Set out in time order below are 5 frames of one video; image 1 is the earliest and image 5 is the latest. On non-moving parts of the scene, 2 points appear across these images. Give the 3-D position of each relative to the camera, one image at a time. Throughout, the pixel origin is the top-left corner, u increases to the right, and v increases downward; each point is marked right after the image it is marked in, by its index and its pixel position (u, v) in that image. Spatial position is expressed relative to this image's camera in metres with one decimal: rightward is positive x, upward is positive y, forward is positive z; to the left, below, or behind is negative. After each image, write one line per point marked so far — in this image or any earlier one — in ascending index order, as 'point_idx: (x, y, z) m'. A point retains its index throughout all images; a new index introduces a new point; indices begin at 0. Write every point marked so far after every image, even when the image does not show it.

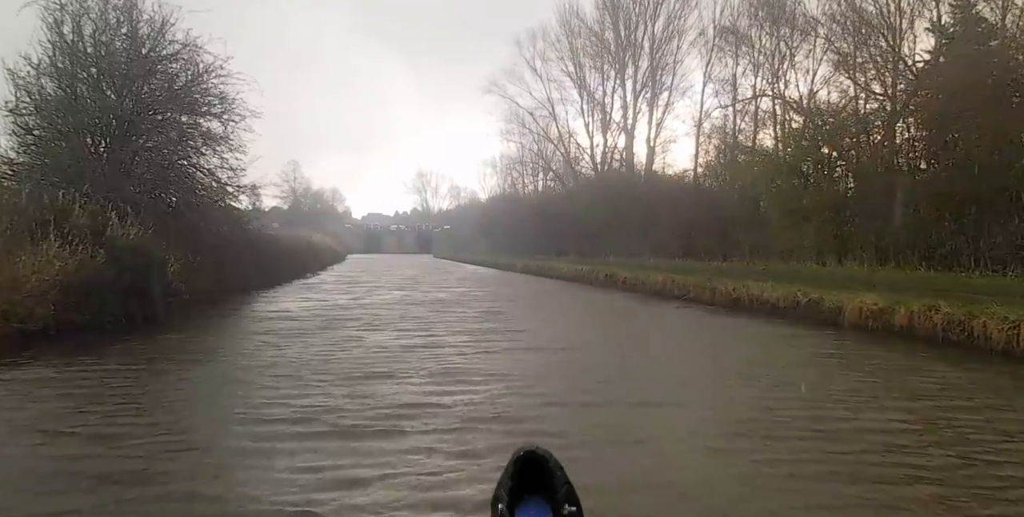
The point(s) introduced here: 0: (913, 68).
0: (+9.8, +4.8, +17.4) m
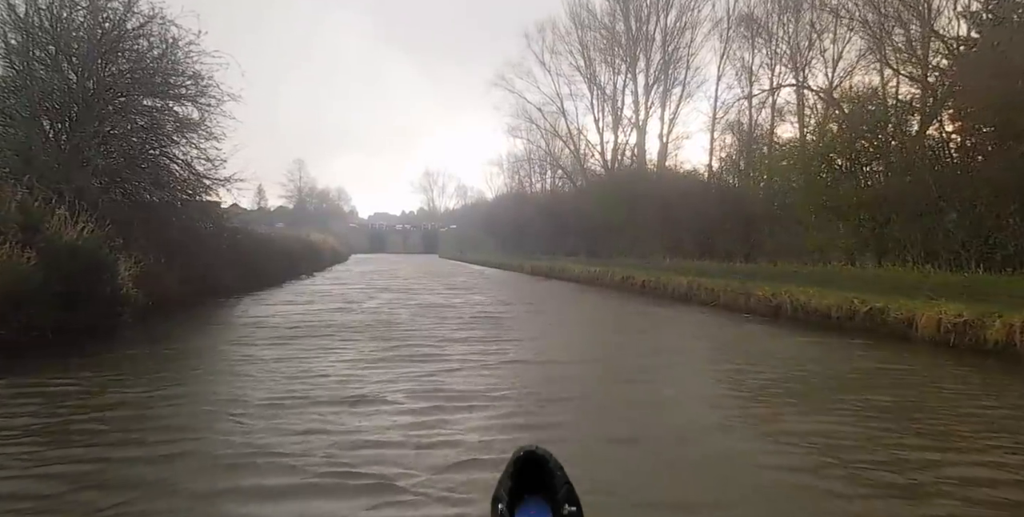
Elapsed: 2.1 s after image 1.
0: (+10.0, +4.8, +16.3) m
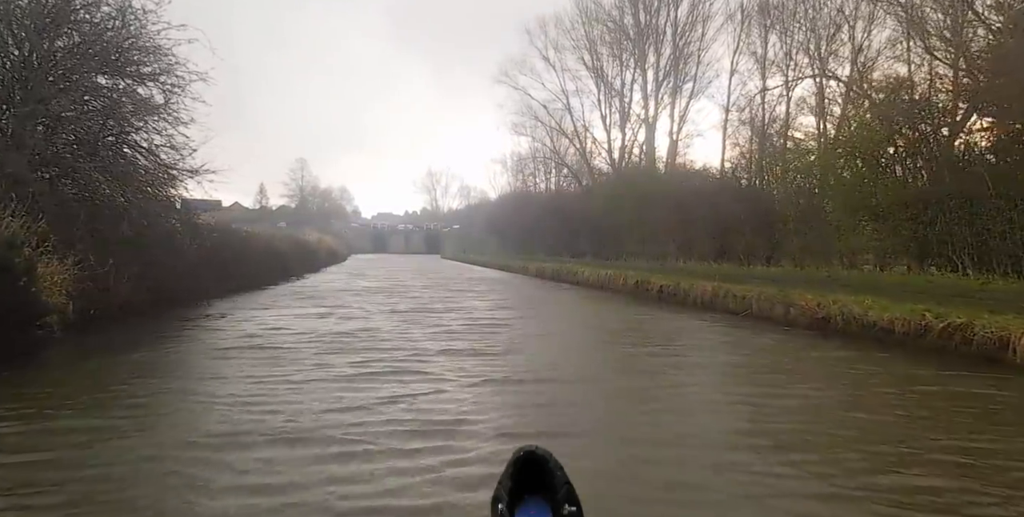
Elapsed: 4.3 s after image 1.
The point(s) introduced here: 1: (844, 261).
0: (+10.1, +4.7, +15.3) m
1: (+9.3, -0.1, +19.6) m
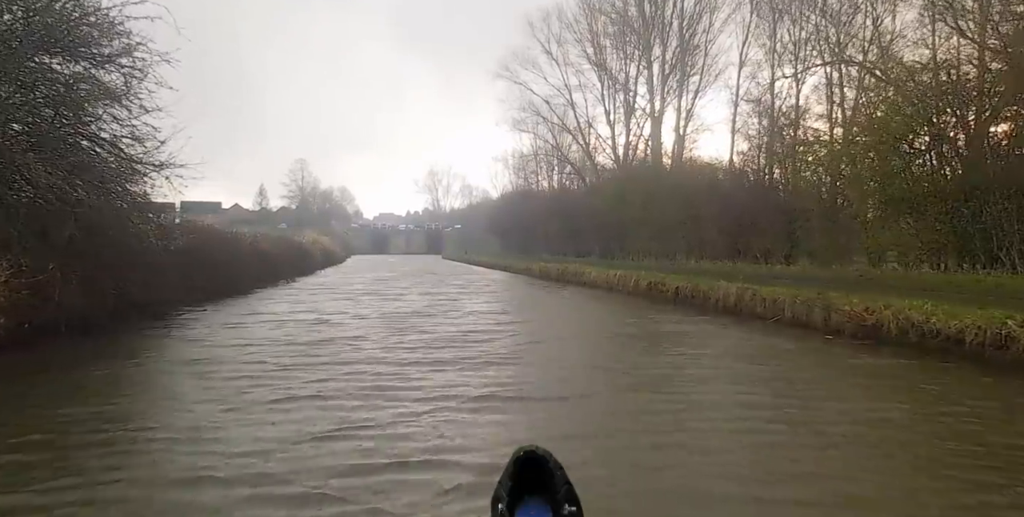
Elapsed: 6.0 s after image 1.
0: (+10.1, +4.8, +14.5) m
1: (+9.4, 0.0, +18.8) m
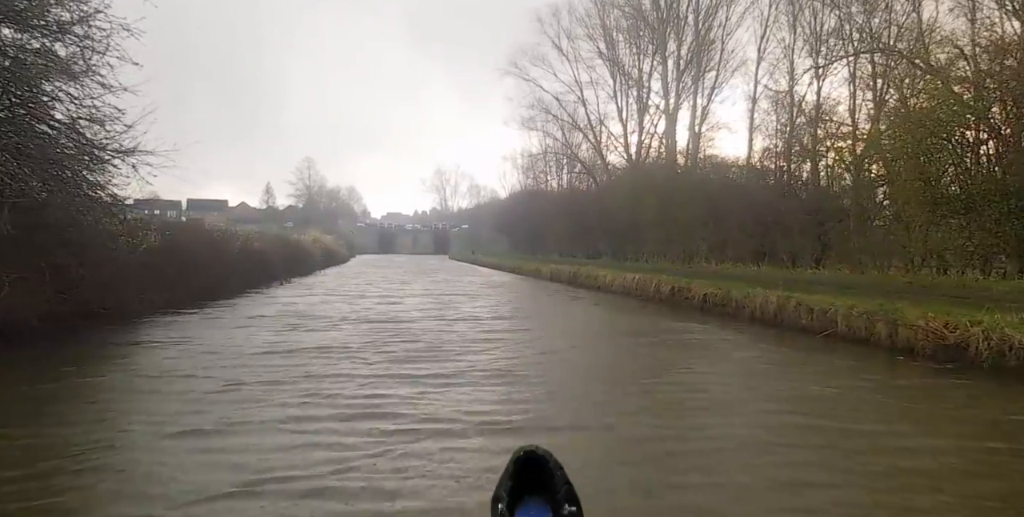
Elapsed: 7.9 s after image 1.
0: (+10.3, +4.7, +13.5) m
1: (+9.6, -0.1, +17.8) m
